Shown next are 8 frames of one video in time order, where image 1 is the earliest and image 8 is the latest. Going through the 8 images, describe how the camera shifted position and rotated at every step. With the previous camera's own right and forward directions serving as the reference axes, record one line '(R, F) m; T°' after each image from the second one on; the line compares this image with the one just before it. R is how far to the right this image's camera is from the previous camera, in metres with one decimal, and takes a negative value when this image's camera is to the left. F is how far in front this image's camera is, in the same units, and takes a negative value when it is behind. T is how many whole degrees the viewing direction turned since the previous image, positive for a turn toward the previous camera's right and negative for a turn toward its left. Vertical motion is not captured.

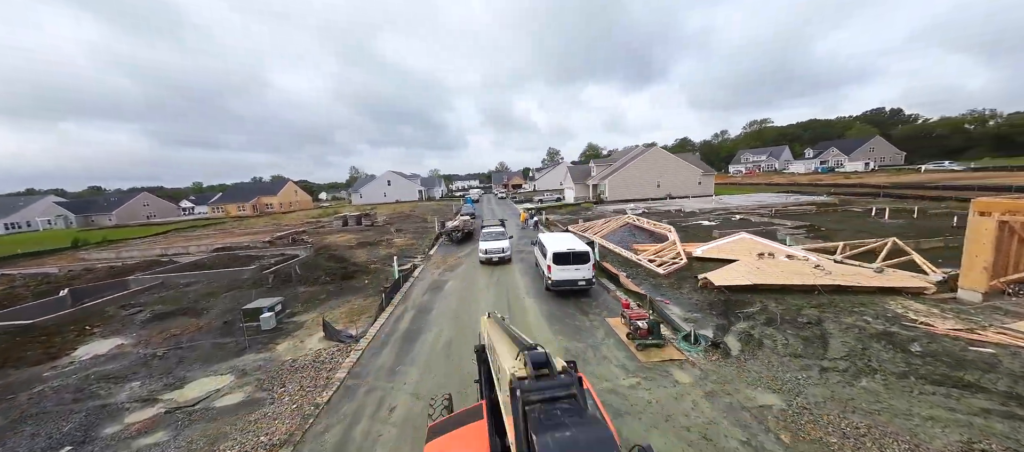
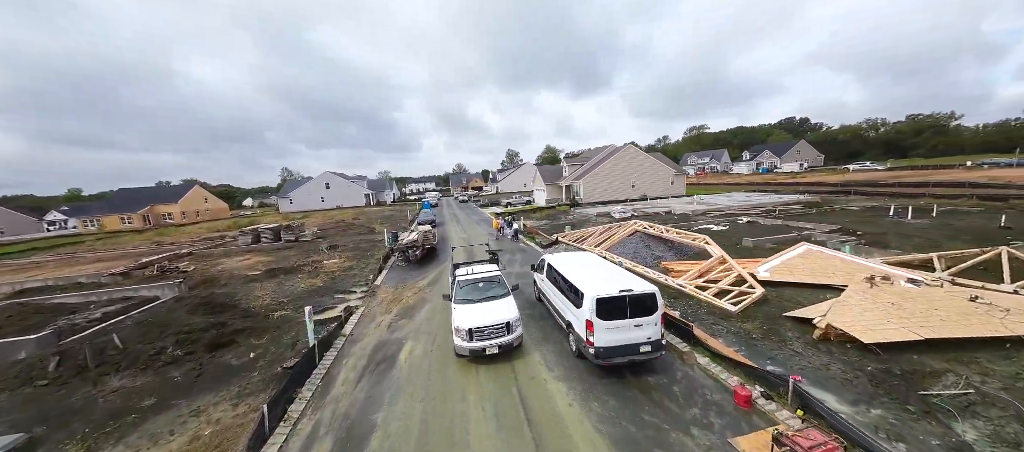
(-1.1, +5.2) m; +8°
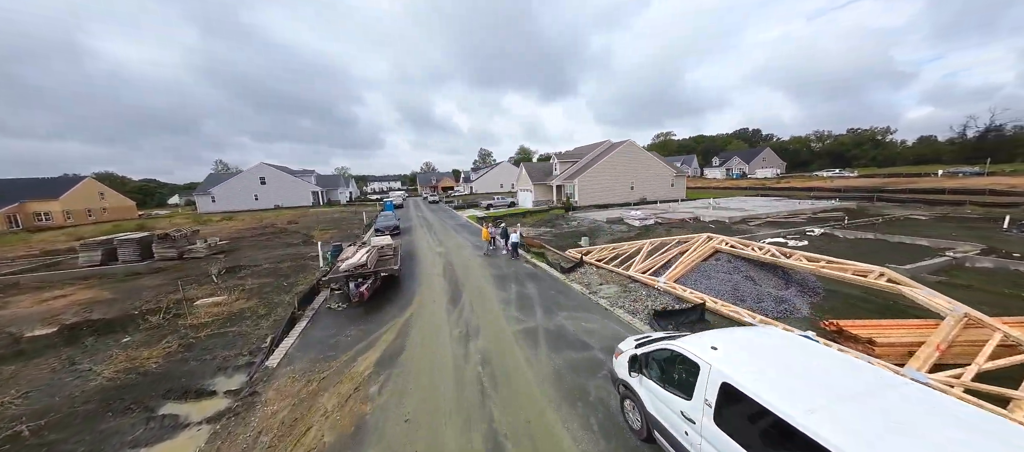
(-1.4, +6.1) m; +6°
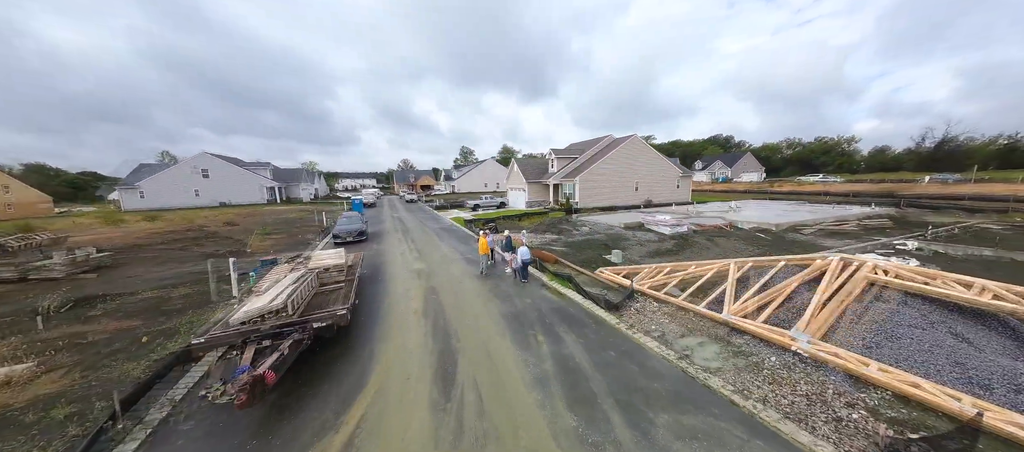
(-1.0, +4.1) m; +4°
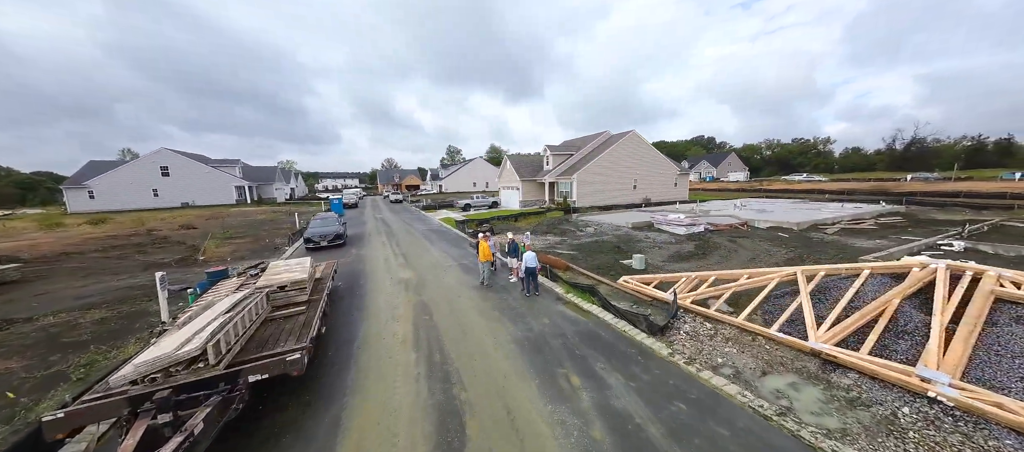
(-0.6, +1.7) m; +3°
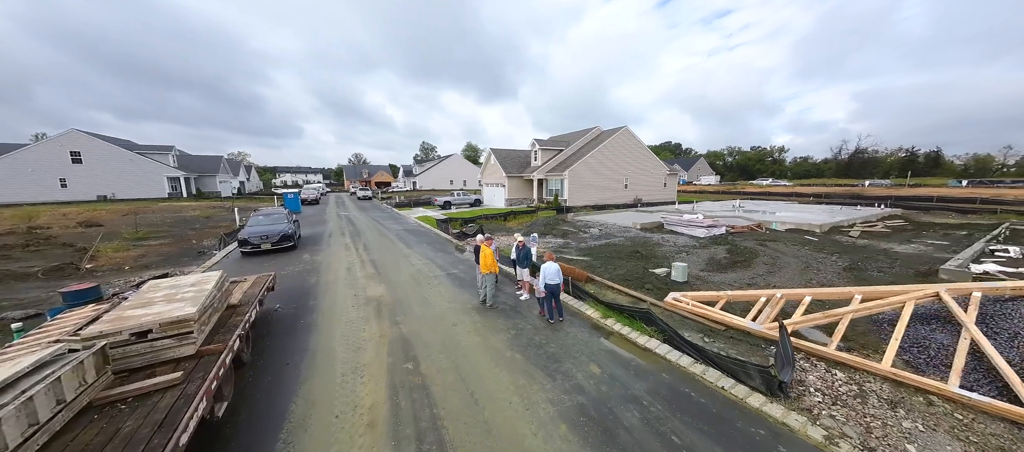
(-0.8, +2.3) m; +5°
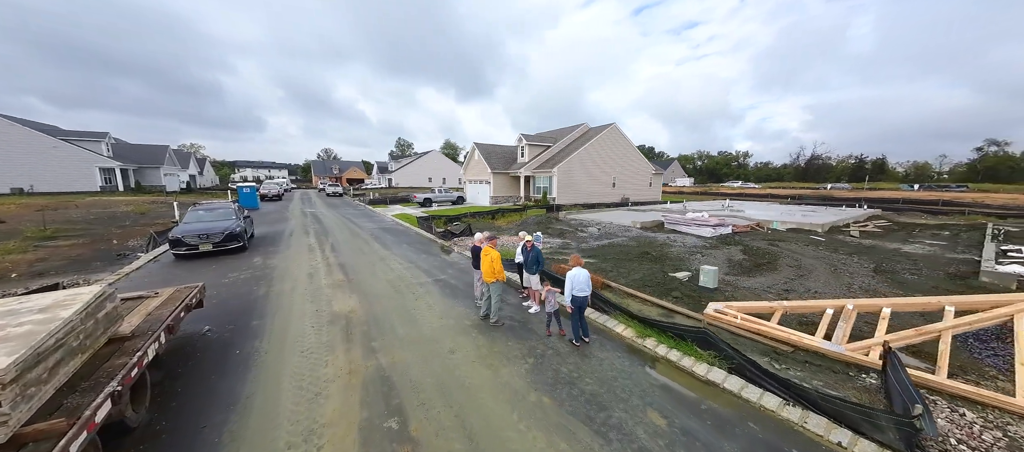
(-0.5, +1.3) m; +4°
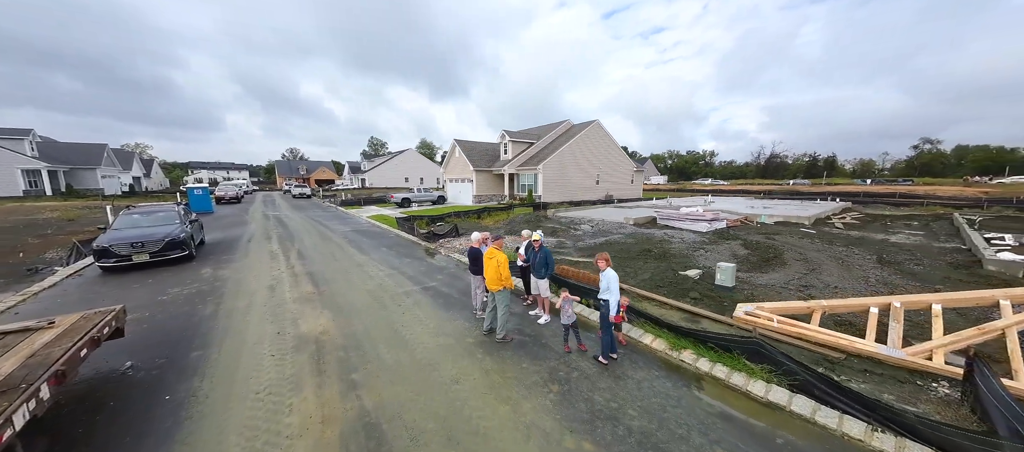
(-0.4, +0.8) m; +4°
